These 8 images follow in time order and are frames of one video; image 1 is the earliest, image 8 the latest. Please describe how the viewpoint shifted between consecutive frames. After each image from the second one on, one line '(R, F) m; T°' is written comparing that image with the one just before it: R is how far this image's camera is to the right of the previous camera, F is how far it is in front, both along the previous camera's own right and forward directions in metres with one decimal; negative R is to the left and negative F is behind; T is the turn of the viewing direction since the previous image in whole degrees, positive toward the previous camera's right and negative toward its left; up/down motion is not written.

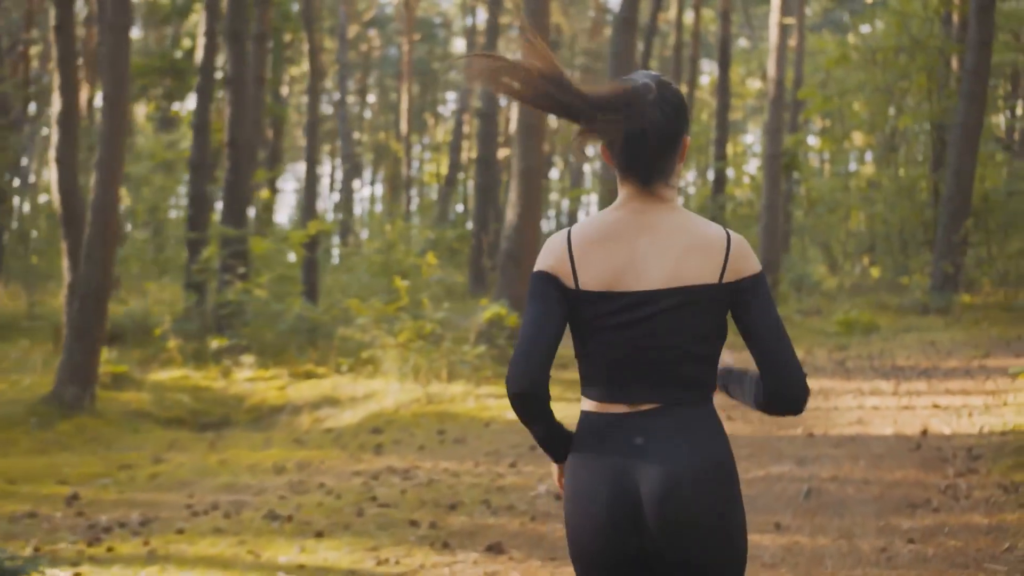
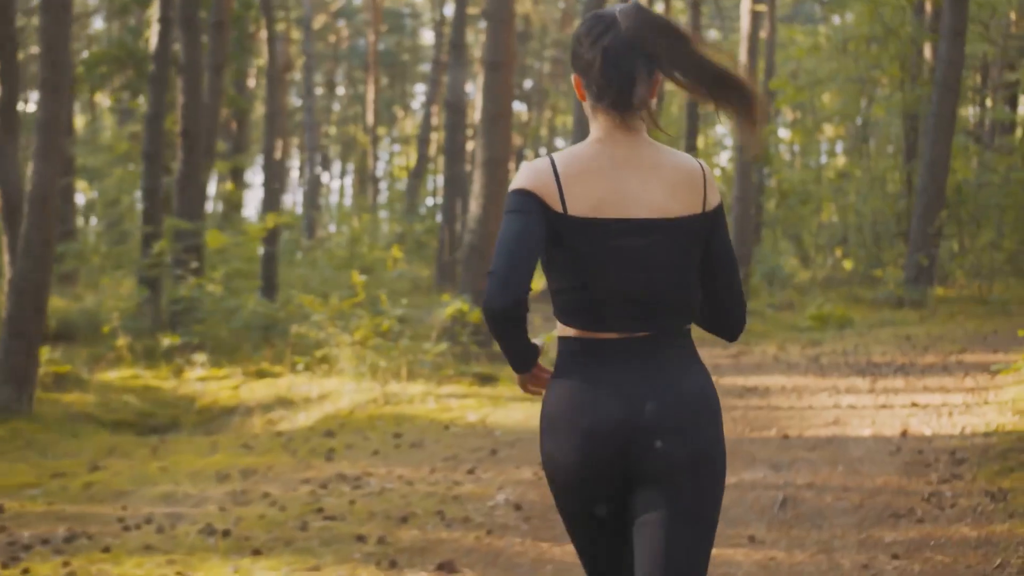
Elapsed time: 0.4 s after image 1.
(+0.1, +0.5) m; +1°
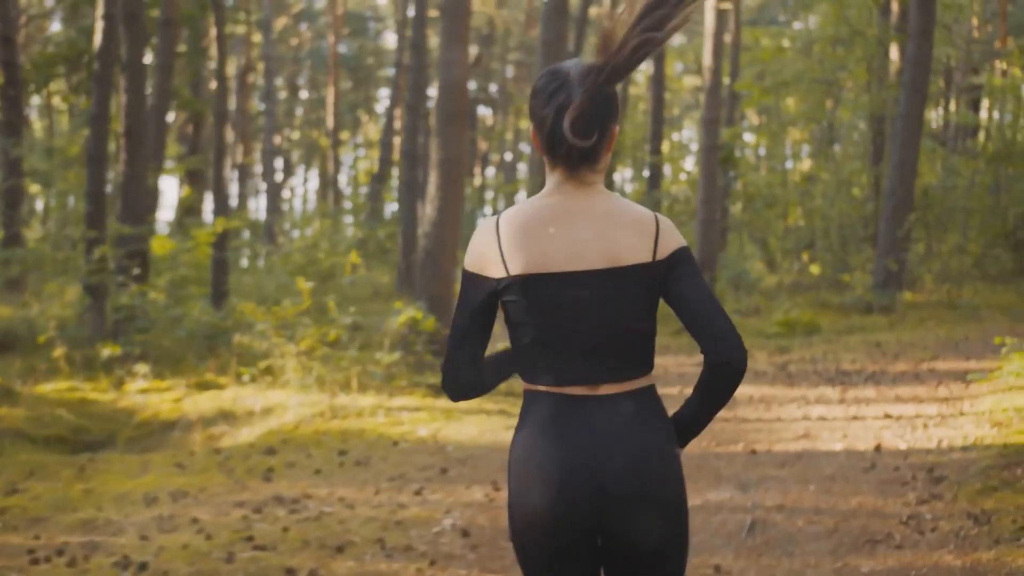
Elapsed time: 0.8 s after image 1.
(+0.1, +0.6) m; +1°
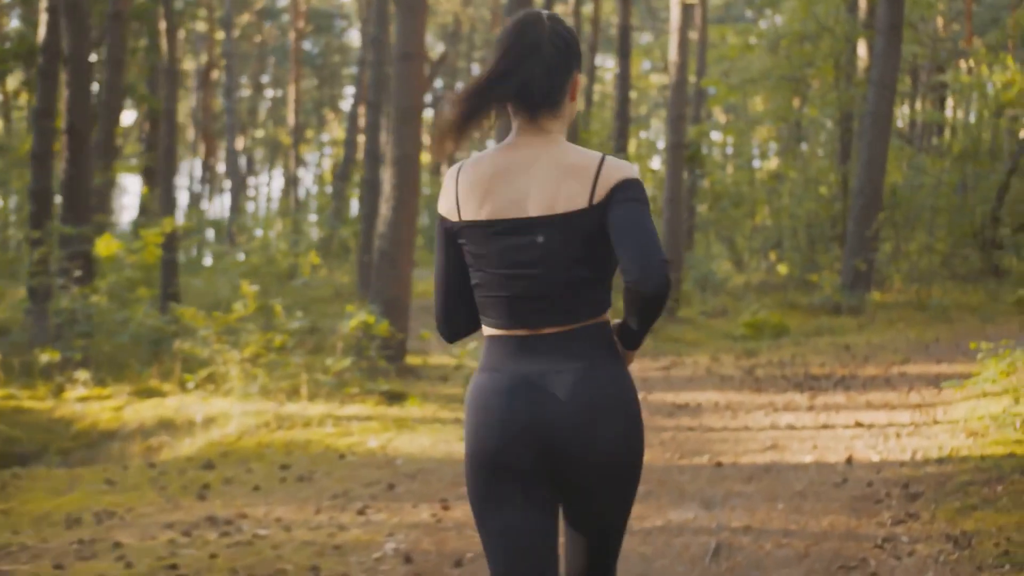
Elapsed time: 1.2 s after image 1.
(+0.1, +0.5) m; +1°
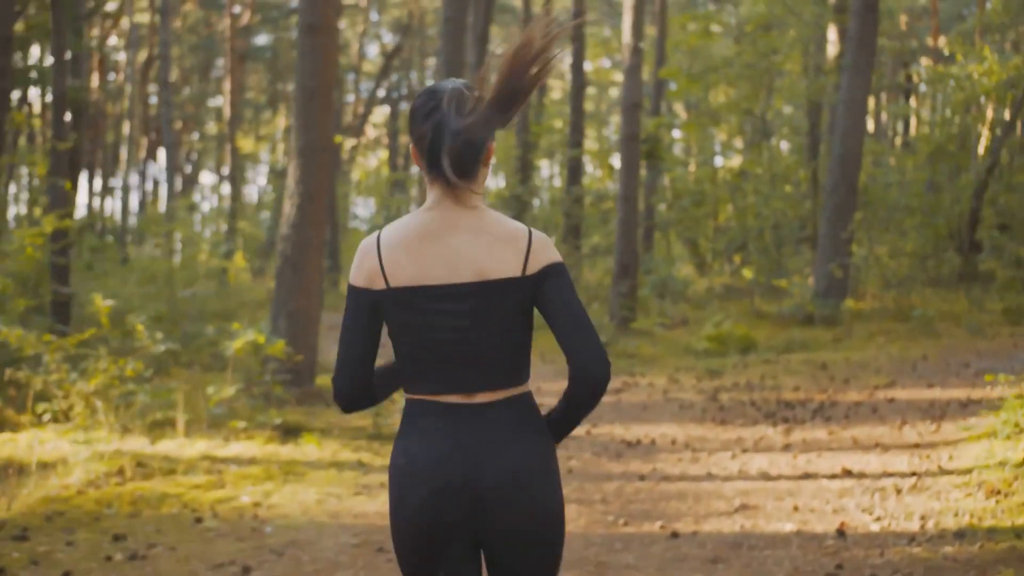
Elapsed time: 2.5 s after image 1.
(+0.4, +1.9) m; +2°
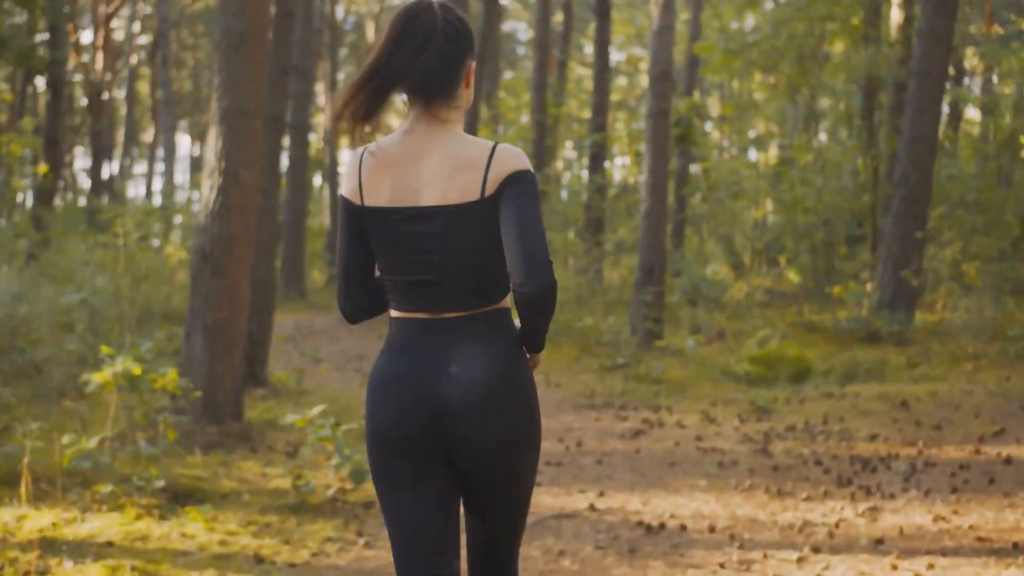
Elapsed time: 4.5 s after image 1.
(+0.3, +2.9) m; -1°
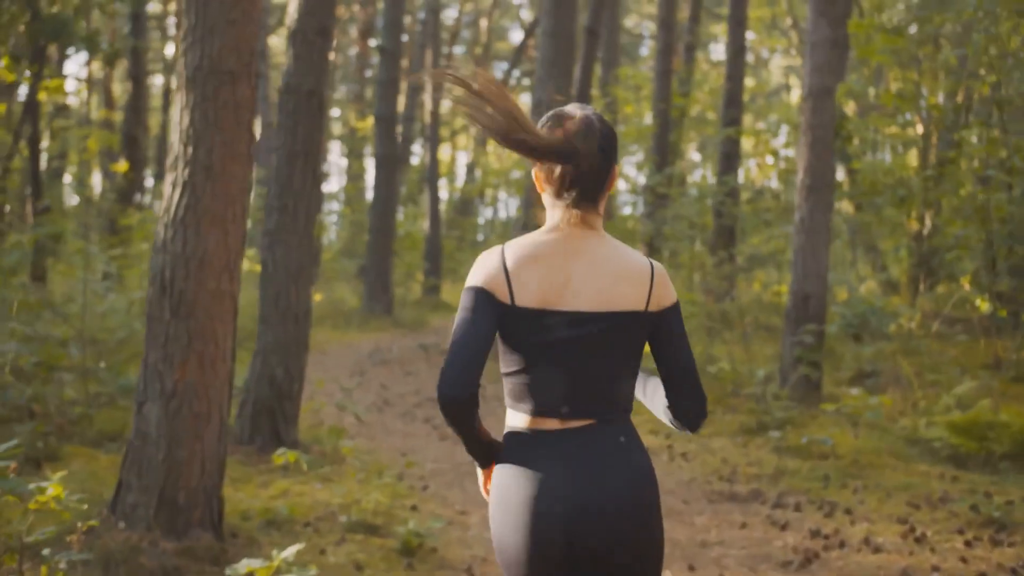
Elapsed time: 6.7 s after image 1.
(+0.1, +3.1) m; -5°
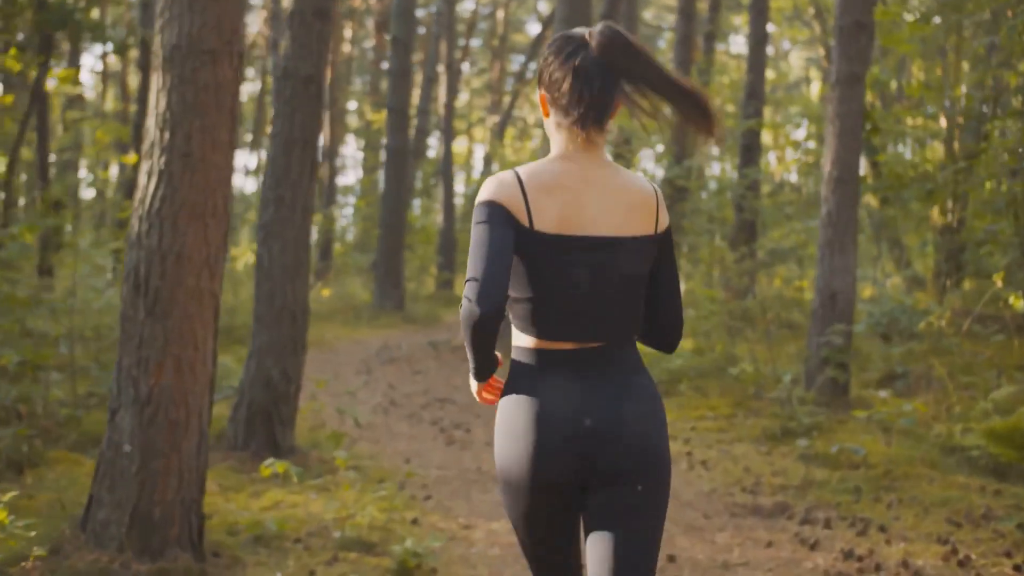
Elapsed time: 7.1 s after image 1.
(+0.1, +0.5) m; -1°
